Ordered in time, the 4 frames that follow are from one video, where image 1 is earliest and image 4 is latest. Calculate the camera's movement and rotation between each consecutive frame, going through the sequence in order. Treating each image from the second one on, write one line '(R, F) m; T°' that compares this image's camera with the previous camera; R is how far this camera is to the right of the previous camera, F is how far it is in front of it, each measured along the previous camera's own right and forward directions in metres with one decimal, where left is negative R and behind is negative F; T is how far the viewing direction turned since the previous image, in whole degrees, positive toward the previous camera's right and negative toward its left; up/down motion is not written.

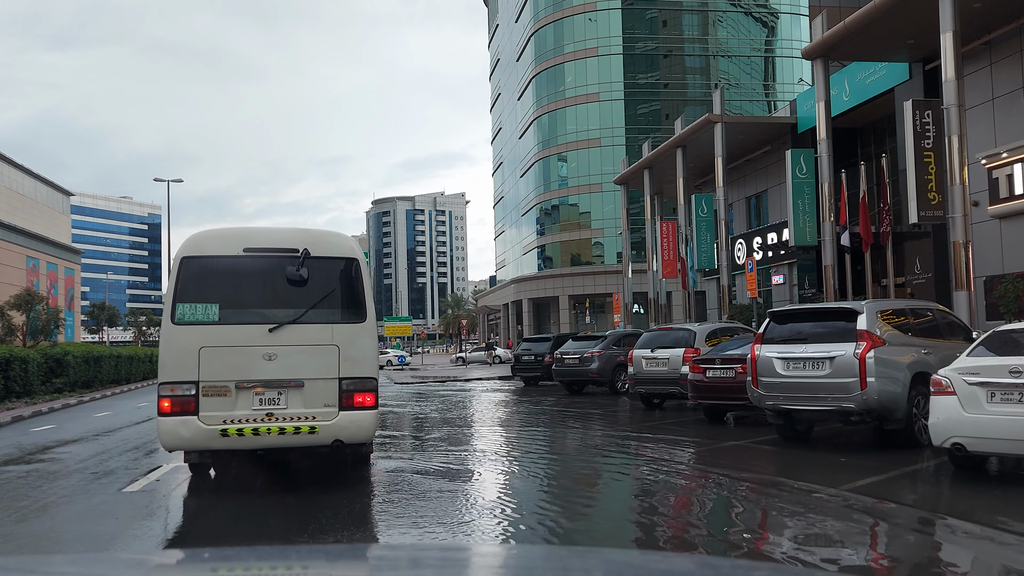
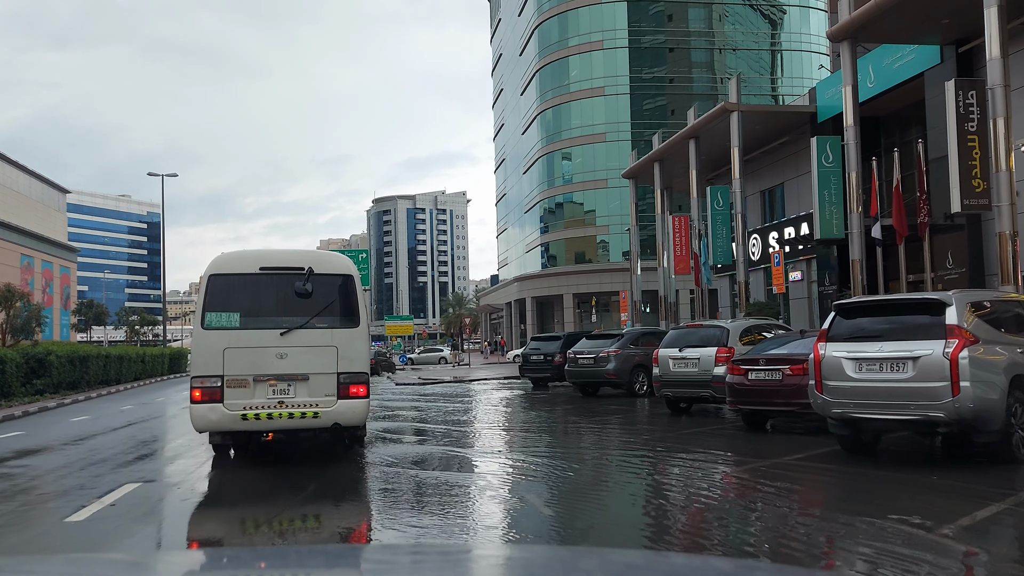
(-0.2, +1.0) m; 0°
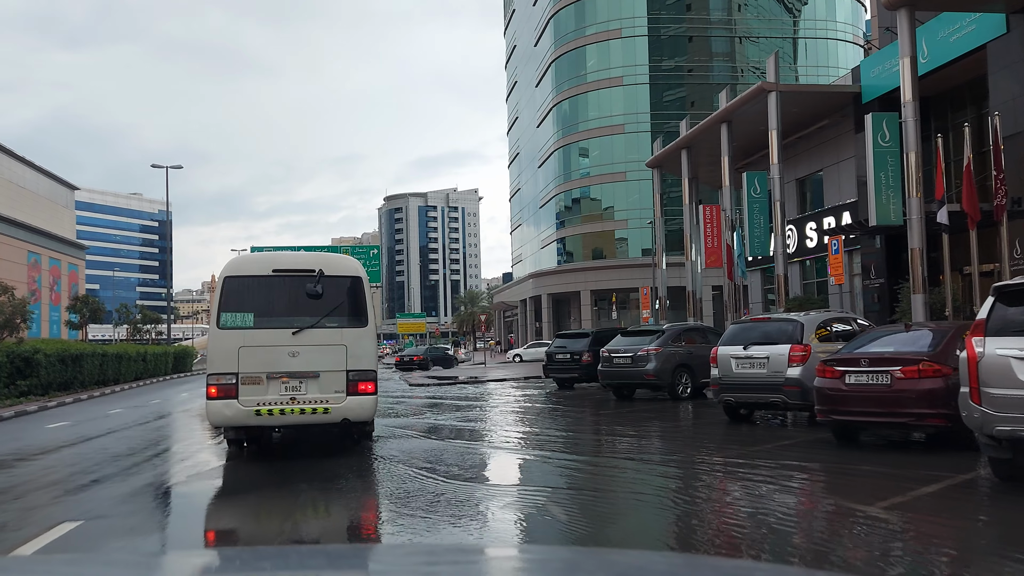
(-0.3, +1.4) m; -1°
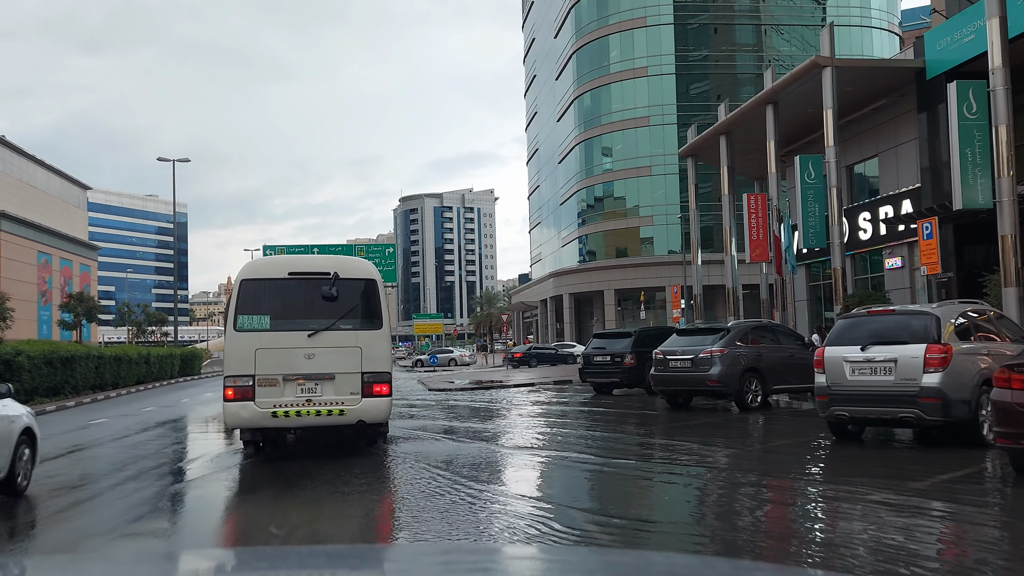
(-0.3, +1.7) m; -1°
